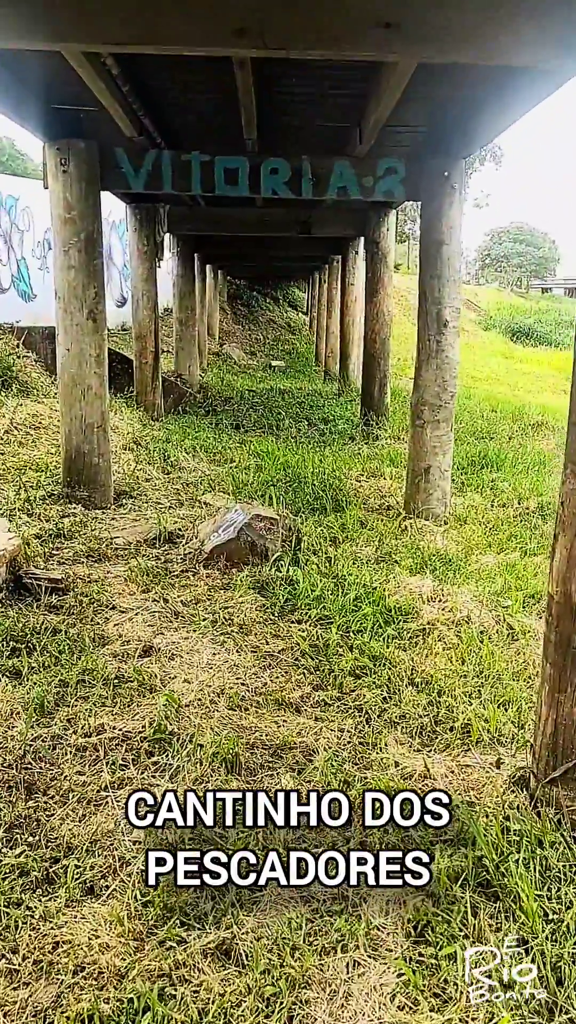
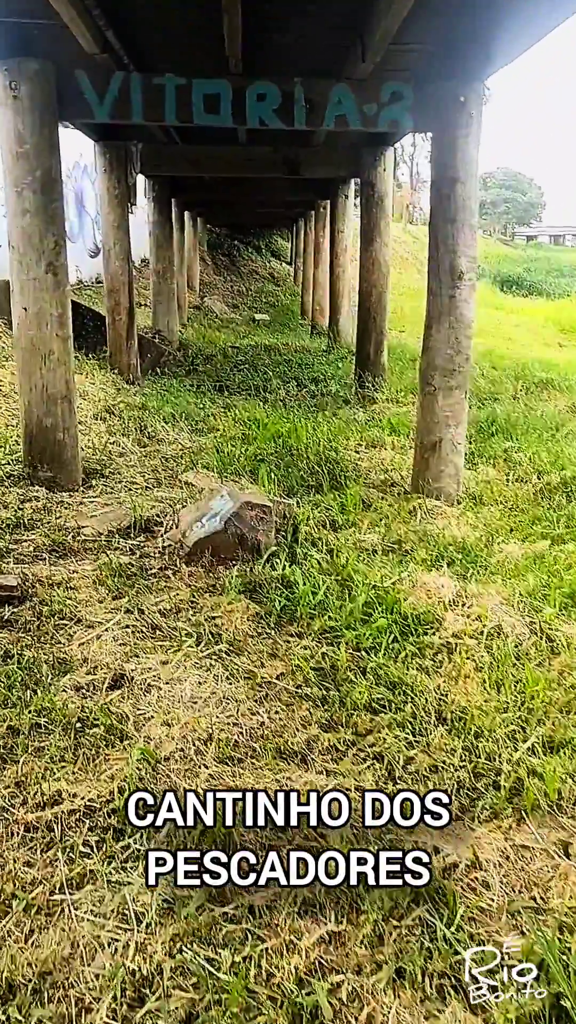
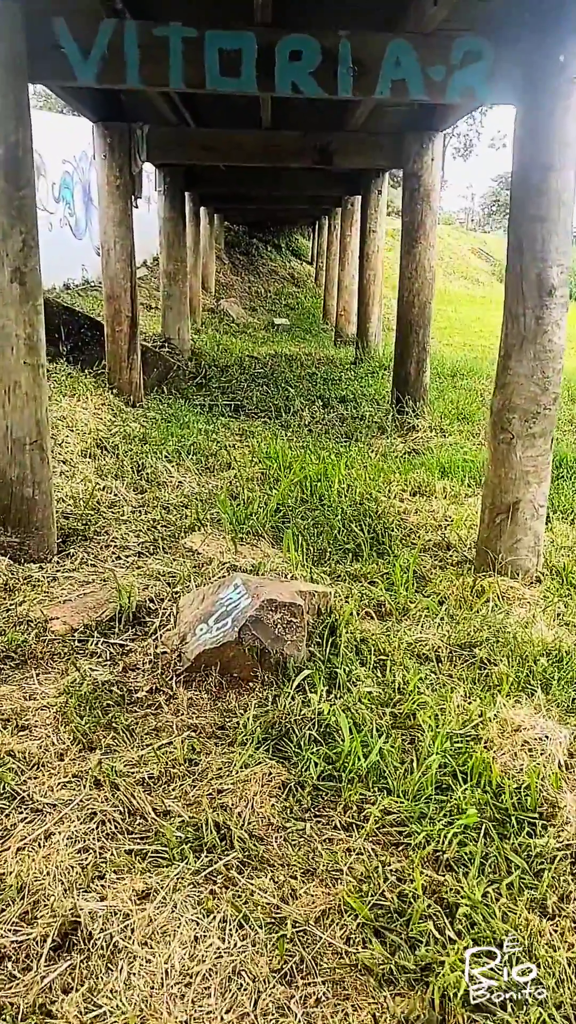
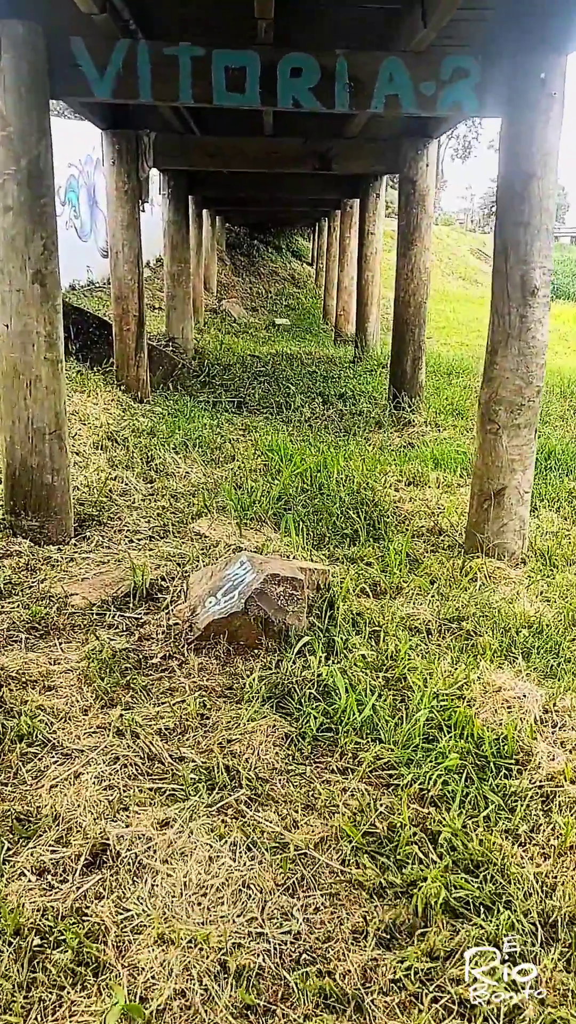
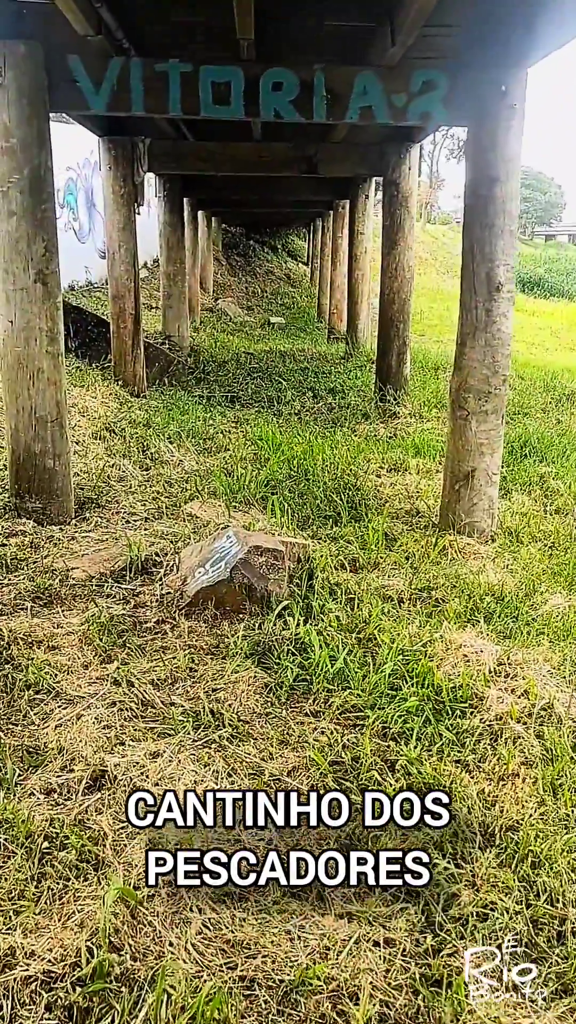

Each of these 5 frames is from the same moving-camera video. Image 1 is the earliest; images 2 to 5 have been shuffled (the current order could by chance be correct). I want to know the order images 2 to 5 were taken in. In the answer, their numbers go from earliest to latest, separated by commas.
2, 5, 4, 3
